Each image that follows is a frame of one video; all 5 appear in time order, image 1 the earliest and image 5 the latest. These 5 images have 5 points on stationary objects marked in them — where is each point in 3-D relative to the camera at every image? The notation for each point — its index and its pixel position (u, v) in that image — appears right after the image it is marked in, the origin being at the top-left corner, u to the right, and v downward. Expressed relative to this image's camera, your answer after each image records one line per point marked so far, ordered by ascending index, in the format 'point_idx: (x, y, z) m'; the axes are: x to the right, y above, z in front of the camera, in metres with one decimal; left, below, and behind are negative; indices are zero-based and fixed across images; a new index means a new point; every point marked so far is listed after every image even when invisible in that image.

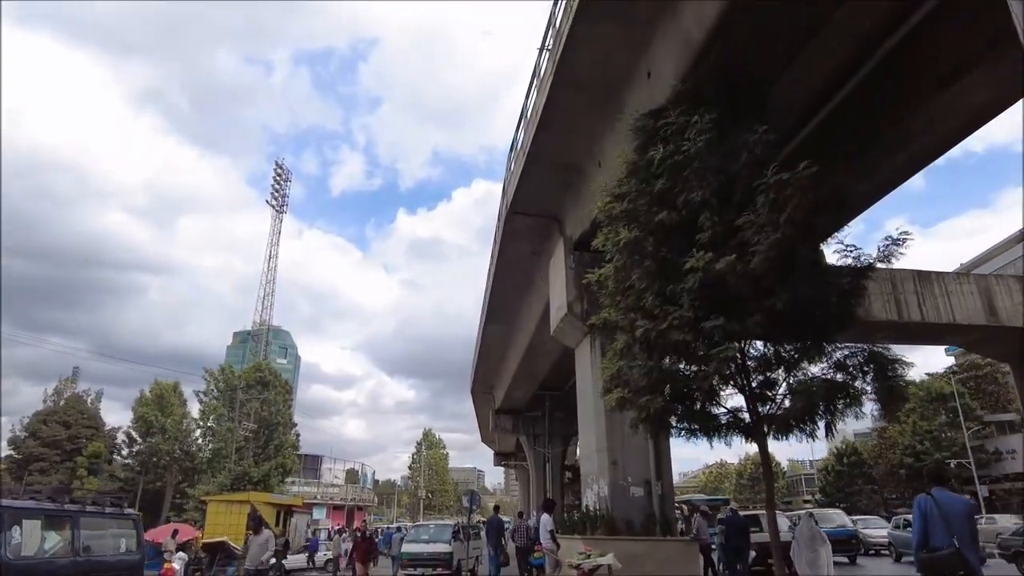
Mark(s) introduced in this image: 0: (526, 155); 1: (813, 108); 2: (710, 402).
0: (+0.3, +2.6, +13.1) m
1: (+4.3, +2.6, +9.3) m
2: (+2.5, -1.4, +8.3) m
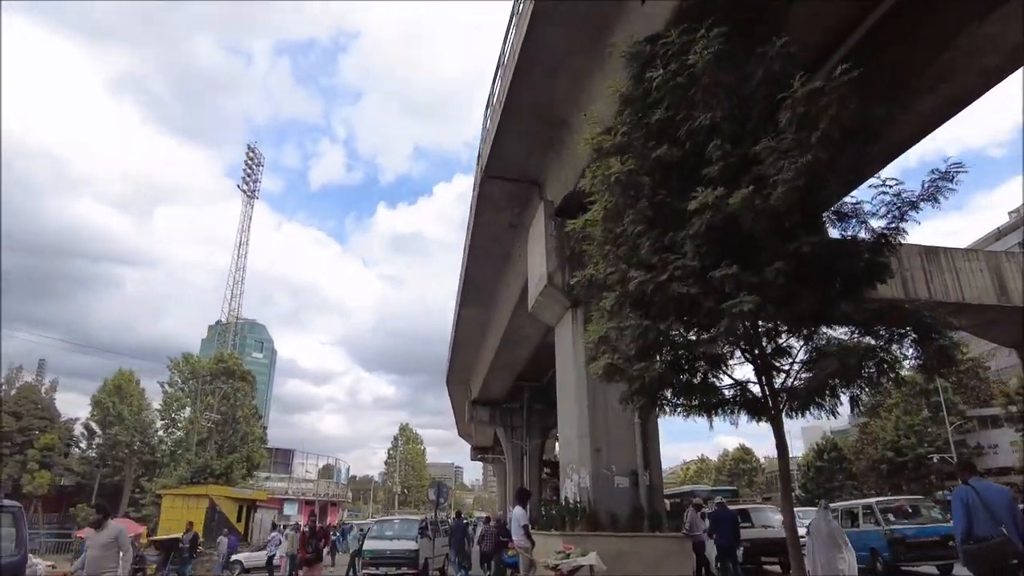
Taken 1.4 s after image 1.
0: (-0.2, +3.2, +11.6) m
1: (+4.0, +3.1, +8.0) m
2: (+2.2, -0.9, +6.9) m
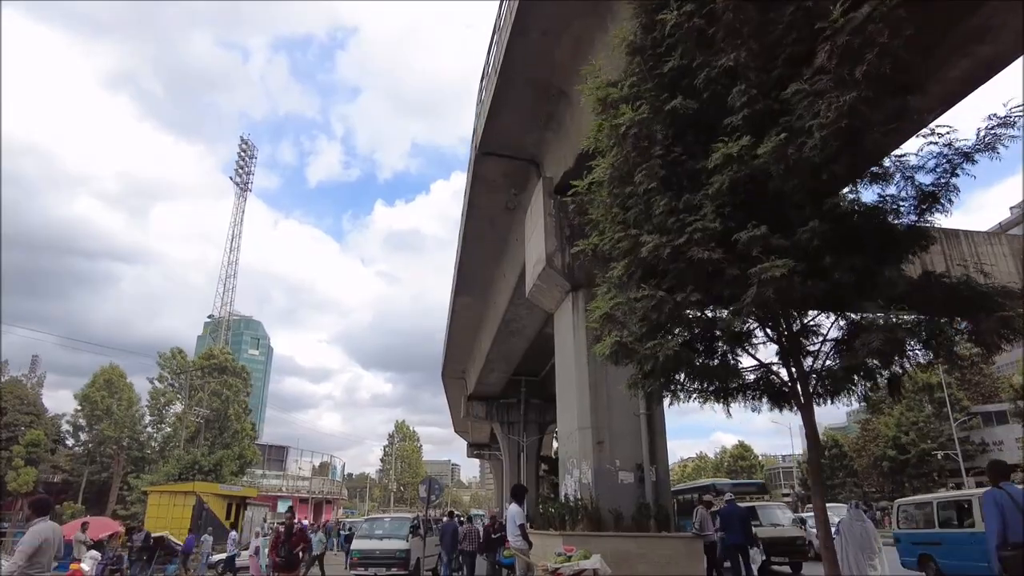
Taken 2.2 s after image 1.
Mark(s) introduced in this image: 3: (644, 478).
0: (-0.2, +3.6, +10.8) m
1: (+3.9, +3.4, +7.2) m
2: (+2.1, -0.6, +6.1) m
3: (+2.1, -3.0, +10.2) m
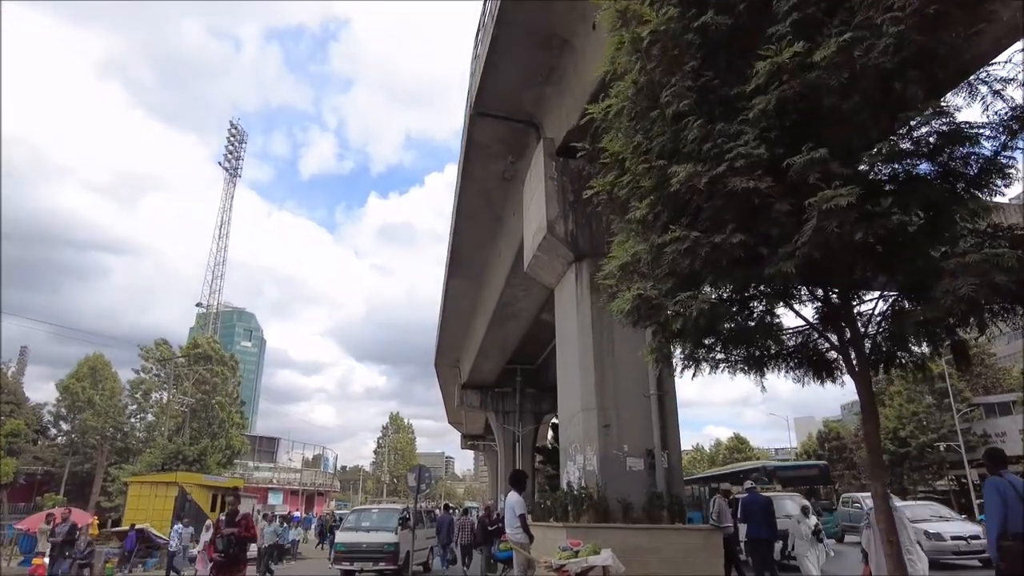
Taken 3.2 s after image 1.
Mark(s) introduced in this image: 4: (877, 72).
0: (-0.3, +4.0, +9.8) m
1: (+3.9, +3.9, +6.2) m
2: (+2.1, -0.2, +5.2) m
3: (+2.0, -2.5, +9.3) m
4: (+2.4, +1.4, +4.3) m
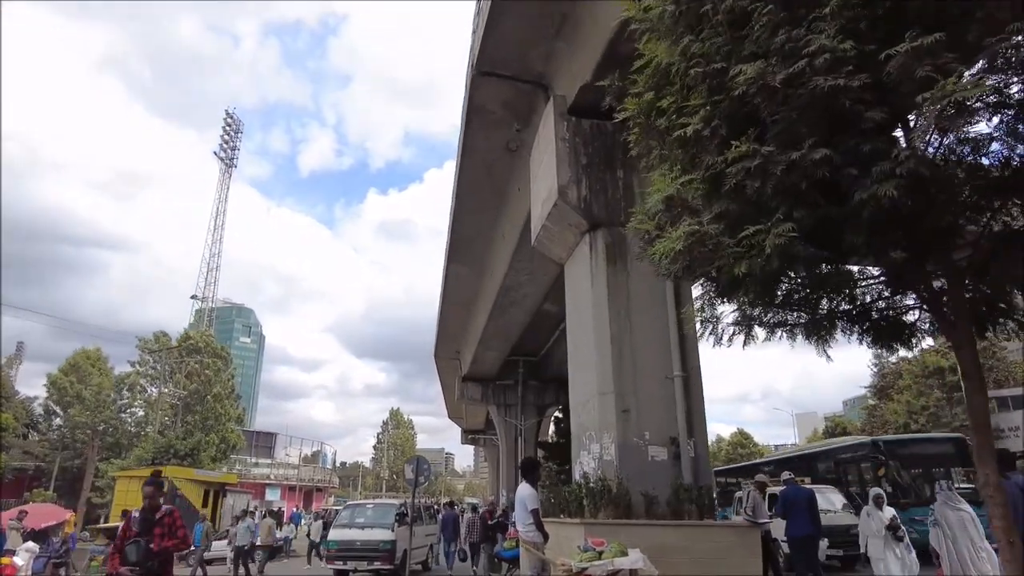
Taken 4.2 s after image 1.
0: (-0.2, +4.4, +8.8) m
1: (+4.0, +4.2, +5.2) m
2: (+2.2, +0.2, +4.2) m
3: (+2.2, -2.1, +8.3) m
4: (+2.5, +1.8, +3.3) m
